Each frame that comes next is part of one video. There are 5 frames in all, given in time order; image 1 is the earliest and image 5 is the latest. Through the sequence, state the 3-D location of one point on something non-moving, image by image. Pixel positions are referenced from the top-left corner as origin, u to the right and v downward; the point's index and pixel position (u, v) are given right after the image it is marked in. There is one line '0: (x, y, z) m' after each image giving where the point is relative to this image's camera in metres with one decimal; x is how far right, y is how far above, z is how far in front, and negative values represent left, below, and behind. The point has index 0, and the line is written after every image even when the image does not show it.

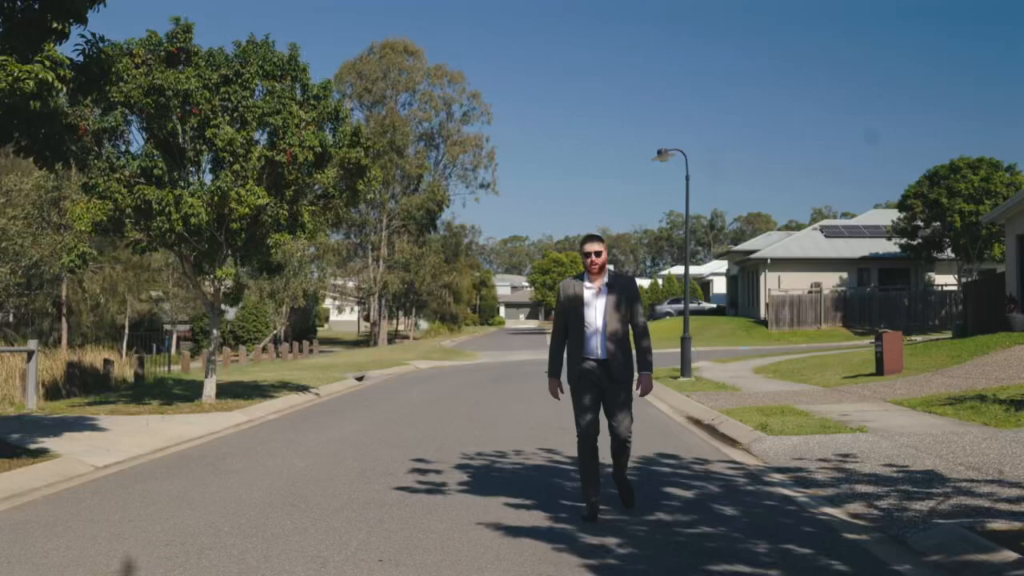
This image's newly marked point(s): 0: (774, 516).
0: (+2.0, -1.7, +7.2) m
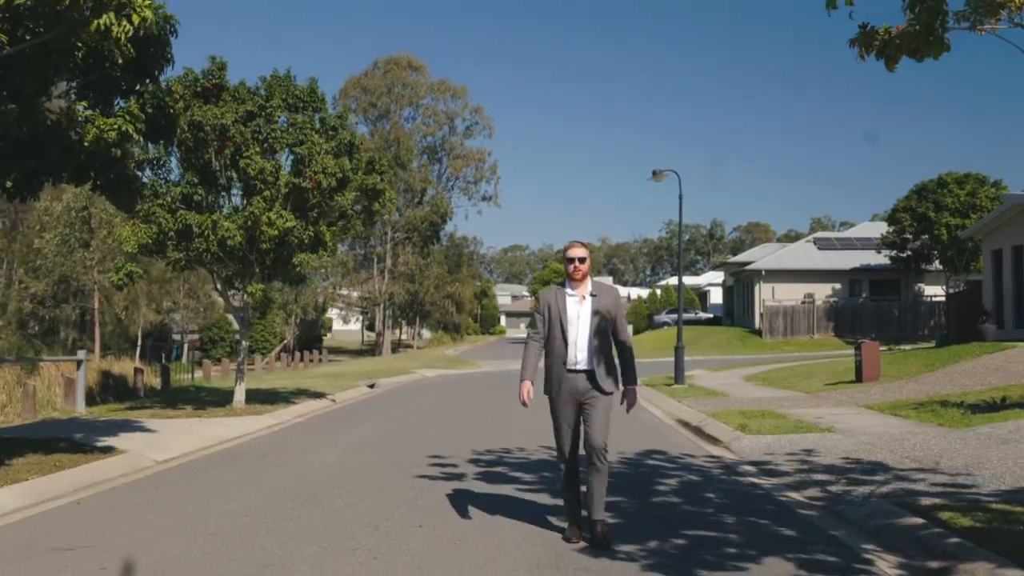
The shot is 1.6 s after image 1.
0: (+2.1, -1.9, +8.7) m
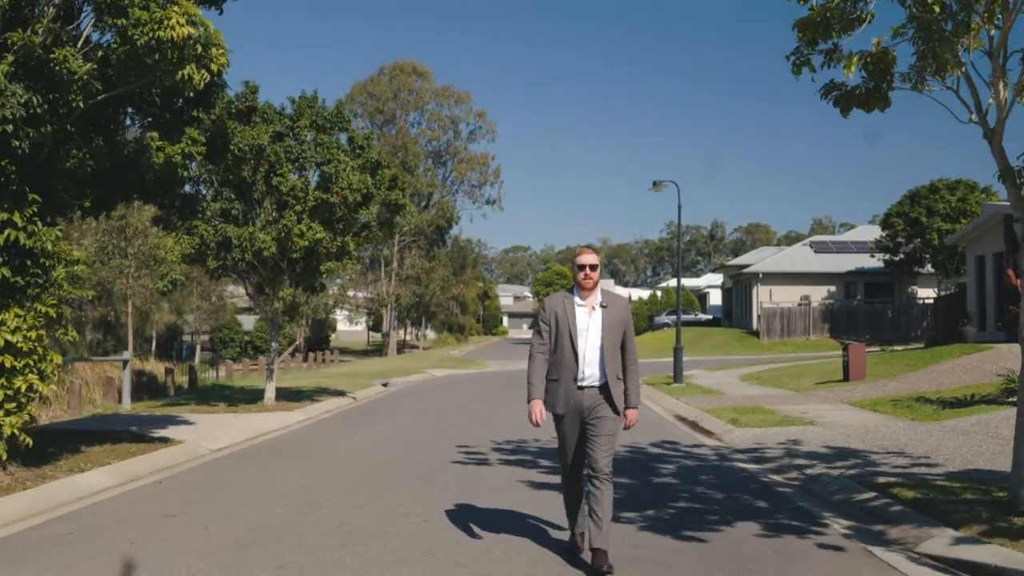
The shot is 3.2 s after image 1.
0: (+2.3, -2.0, +10.0) m
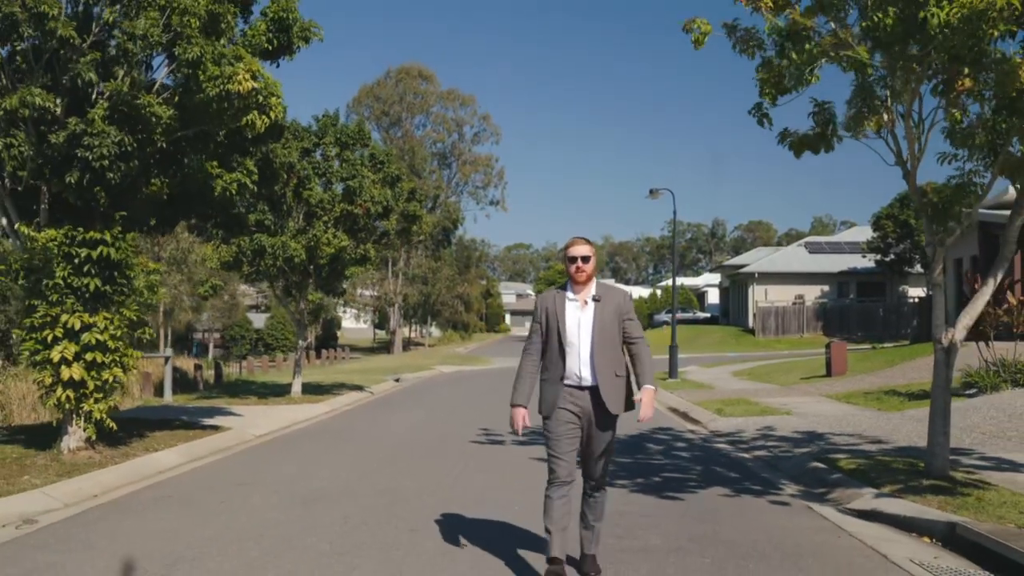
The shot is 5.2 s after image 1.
0: (+2.4, -2.1, +11.8) m
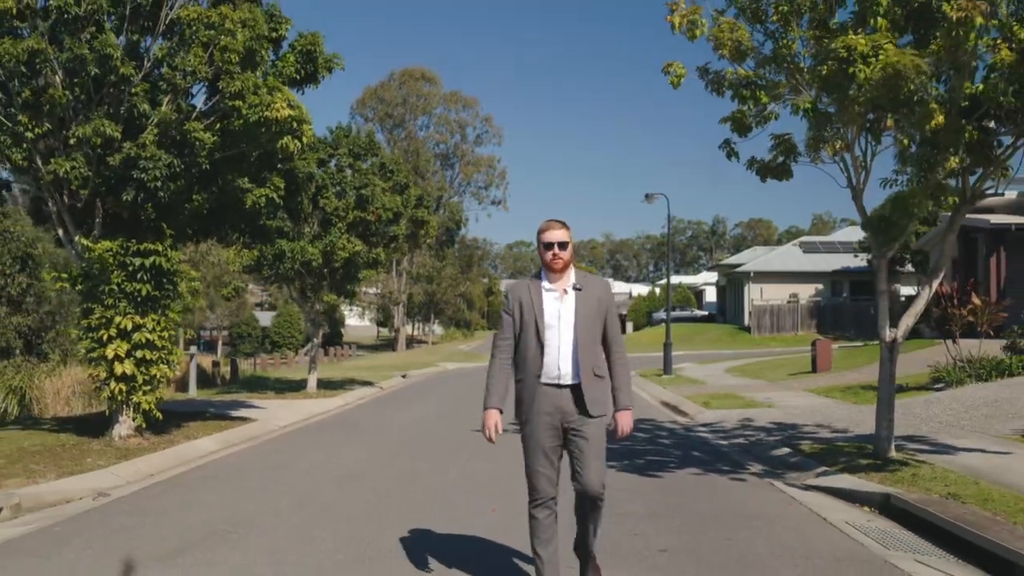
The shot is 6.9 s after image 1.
0: (+2.5, -2.2, +13.1) m
